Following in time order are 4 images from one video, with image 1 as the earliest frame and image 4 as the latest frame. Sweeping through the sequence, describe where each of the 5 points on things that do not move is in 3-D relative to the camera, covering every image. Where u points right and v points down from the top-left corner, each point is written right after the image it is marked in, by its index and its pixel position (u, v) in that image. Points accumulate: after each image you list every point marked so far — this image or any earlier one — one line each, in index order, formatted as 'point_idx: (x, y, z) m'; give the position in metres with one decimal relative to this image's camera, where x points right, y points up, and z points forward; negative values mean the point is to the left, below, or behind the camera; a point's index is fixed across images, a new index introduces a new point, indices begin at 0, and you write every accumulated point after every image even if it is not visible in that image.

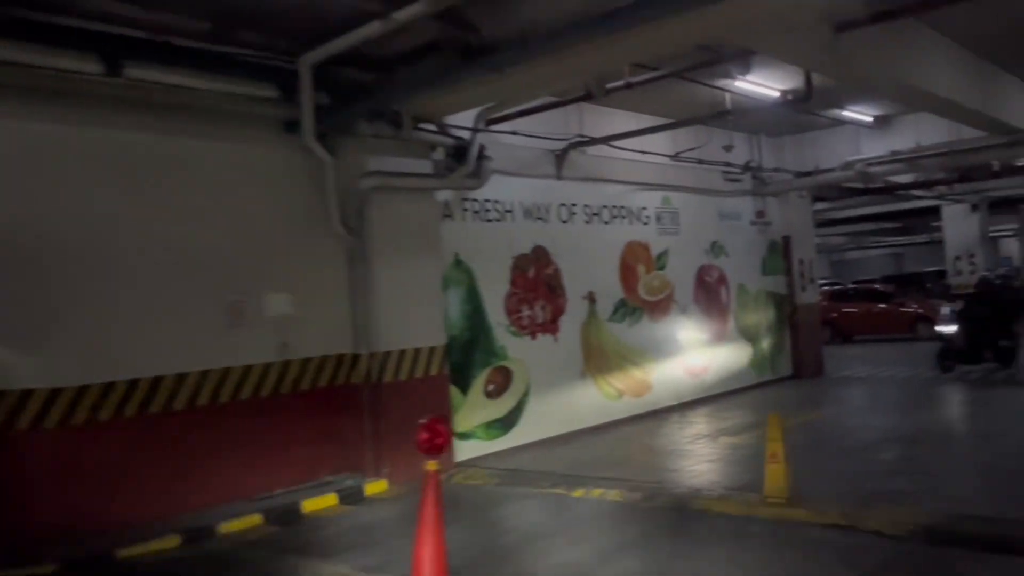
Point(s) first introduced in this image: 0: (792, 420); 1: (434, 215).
0: (+4.1, -2.0, +12.6) m
1: (-0.9, +0.9, +10.0) m
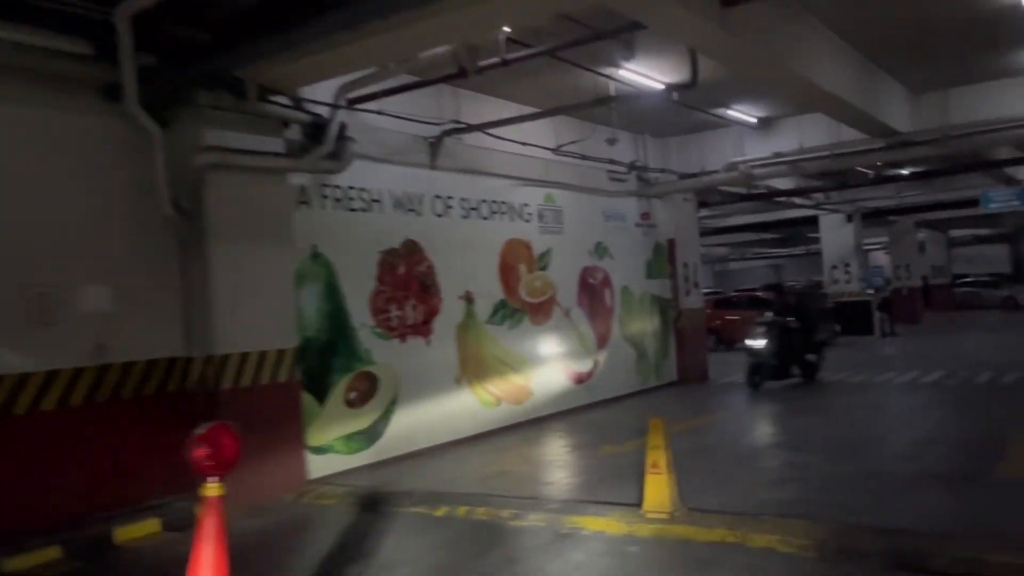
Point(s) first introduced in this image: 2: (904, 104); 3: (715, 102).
0: (+2.3, -2.0, +12.0) m
1: (-2.4, +0.9, +8.9) m
2: (+6.1, +2.9, +13.3) m
3: (+3.2, +3.0, +13.5) m
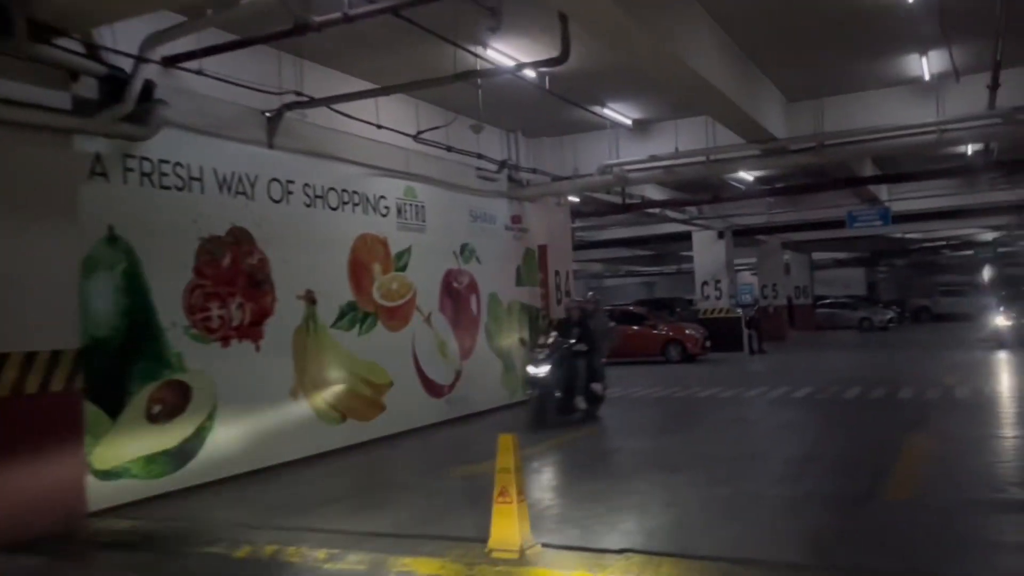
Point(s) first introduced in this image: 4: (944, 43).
0: (+0.4, -2.1, +11.0) m
1: (-3.8, +1.0, +7.3) m
2: (+4.0, +2.7, +12.8) m
3: (+1.1, +2.9, +12.7) m
4: (+5.5, +3.1, +10.8) m
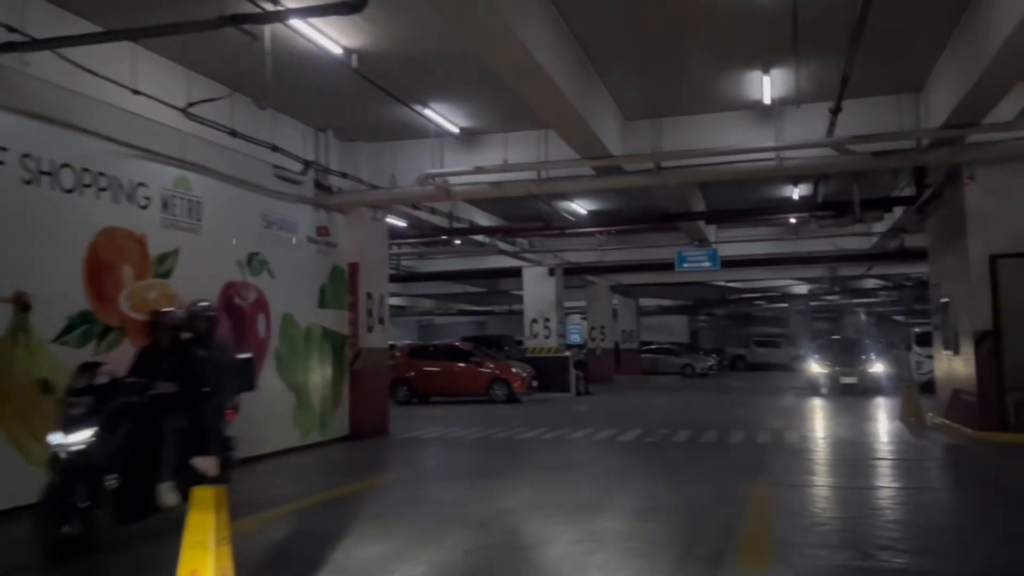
0: (-2.0, -2.2, +9.0) m
1: (-5.2, +1.2, +4.7) m
2: (+1.4, +2.3, +11.7) m
3: (-1.4, +2.6, +11.0) m
4: (+3.3, +2.7, +10.1) m
